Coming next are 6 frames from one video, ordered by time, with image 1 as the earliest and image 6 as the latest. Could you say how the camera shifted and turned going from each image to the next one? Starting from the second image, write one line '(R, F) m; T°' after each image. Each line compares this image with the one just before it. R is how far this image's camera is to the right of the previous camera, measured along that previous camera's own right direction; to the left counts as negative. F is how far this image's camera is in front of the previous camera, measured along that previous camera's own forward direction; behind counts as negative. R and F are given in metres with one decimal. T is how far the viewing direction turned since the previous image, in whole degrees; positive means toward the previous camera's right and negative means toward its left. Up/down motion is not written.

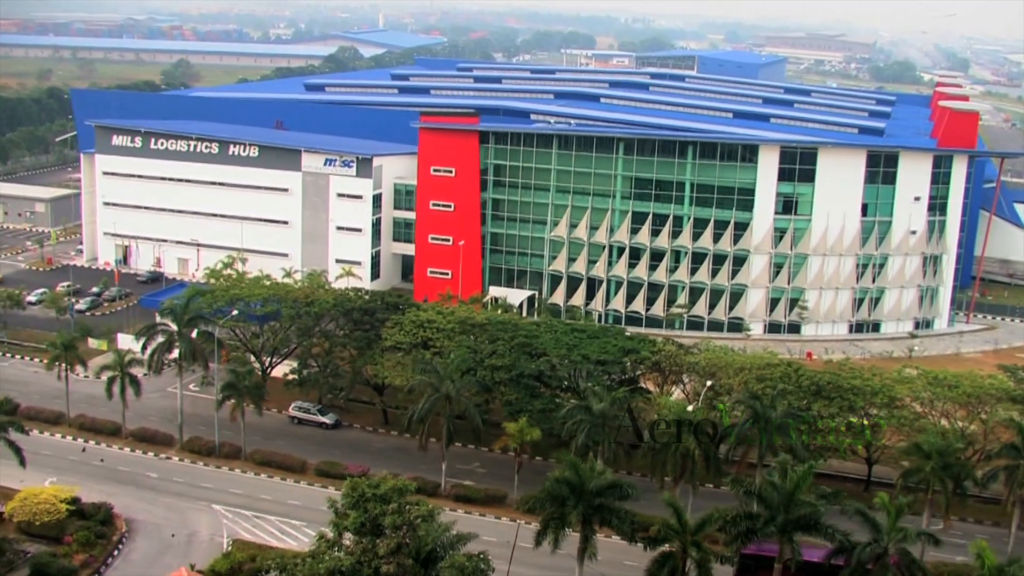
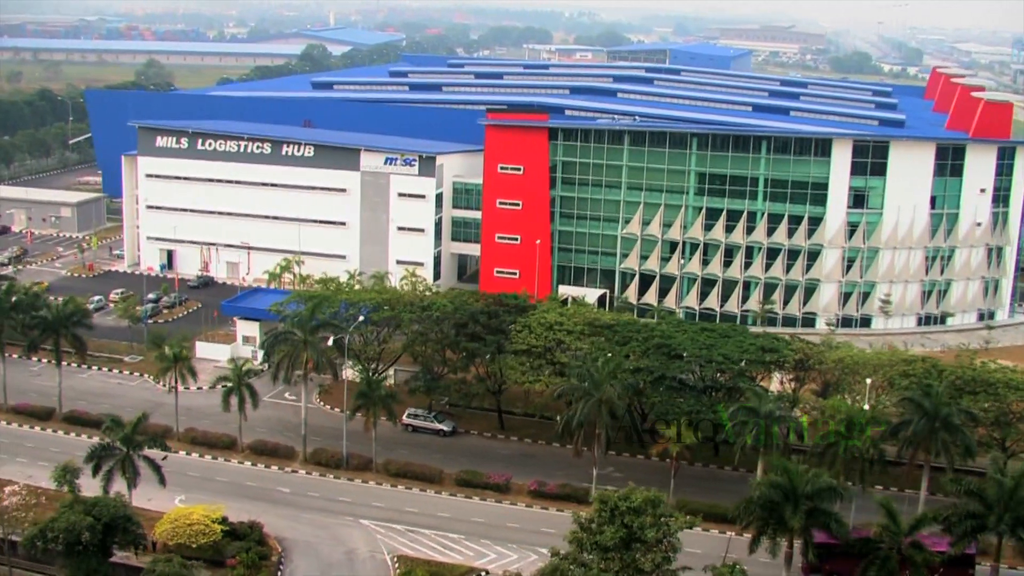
(-5.4, +1.0) m; +3°
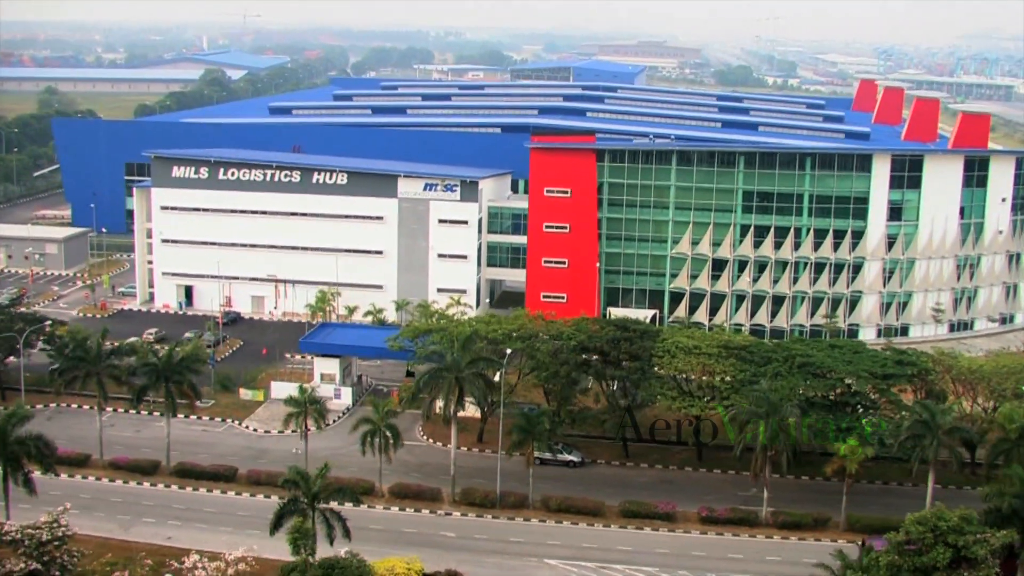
(-7.7, +1.1) m; +6°
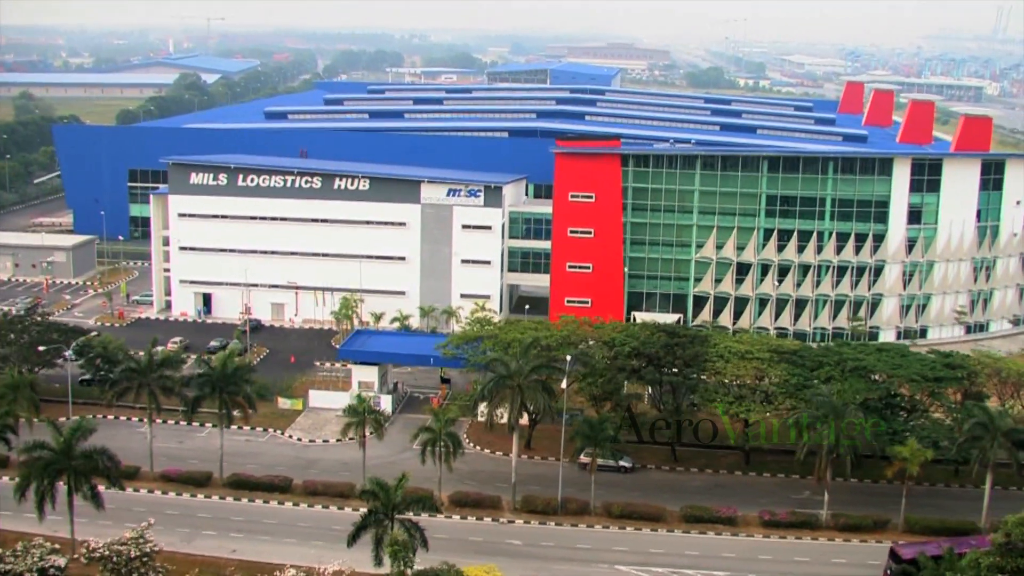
(-2.6, 0.0) m; +2°
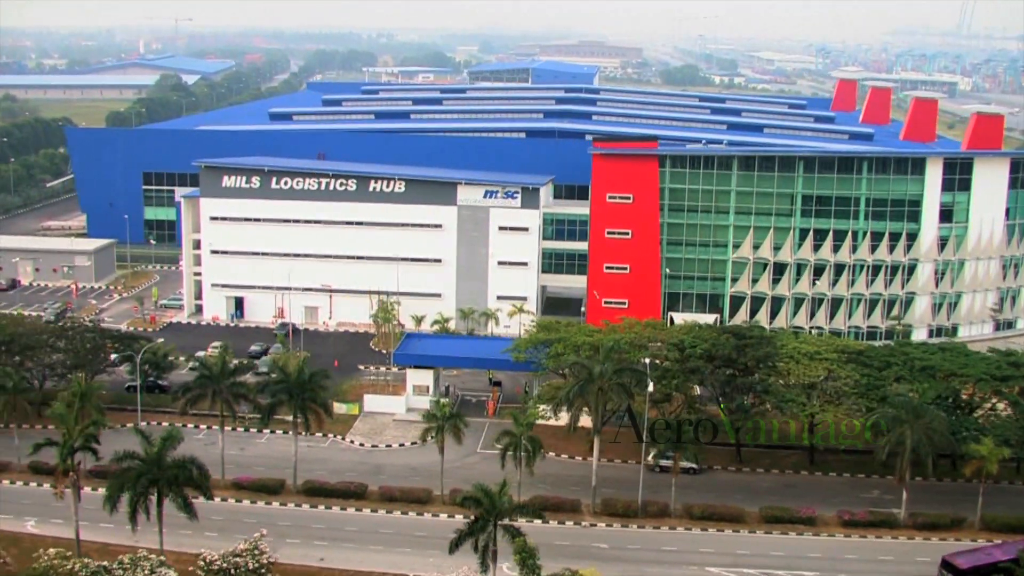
(-3.1, +0.1) m; +2°
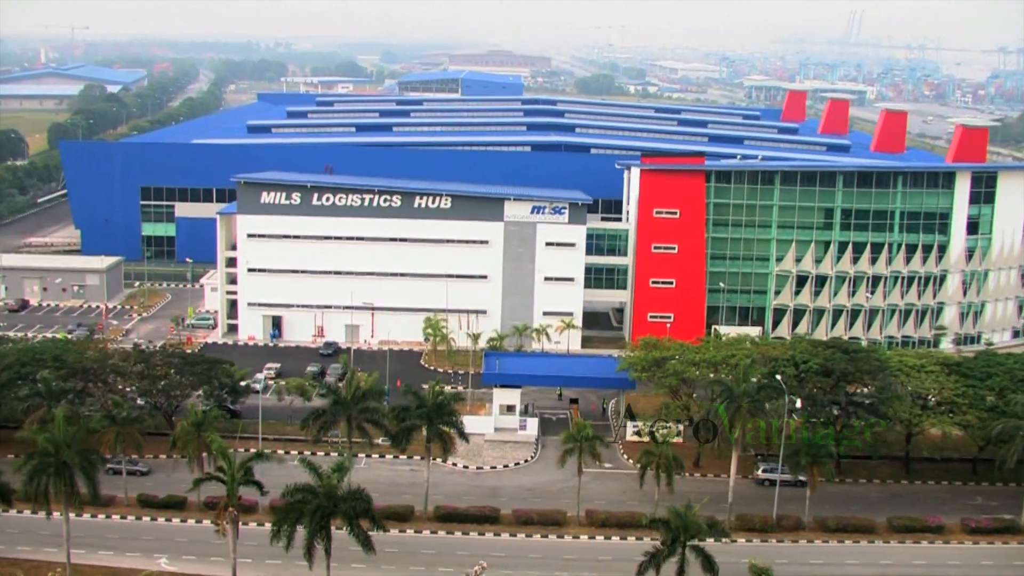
(-6.6, +0.3) m; +5°
